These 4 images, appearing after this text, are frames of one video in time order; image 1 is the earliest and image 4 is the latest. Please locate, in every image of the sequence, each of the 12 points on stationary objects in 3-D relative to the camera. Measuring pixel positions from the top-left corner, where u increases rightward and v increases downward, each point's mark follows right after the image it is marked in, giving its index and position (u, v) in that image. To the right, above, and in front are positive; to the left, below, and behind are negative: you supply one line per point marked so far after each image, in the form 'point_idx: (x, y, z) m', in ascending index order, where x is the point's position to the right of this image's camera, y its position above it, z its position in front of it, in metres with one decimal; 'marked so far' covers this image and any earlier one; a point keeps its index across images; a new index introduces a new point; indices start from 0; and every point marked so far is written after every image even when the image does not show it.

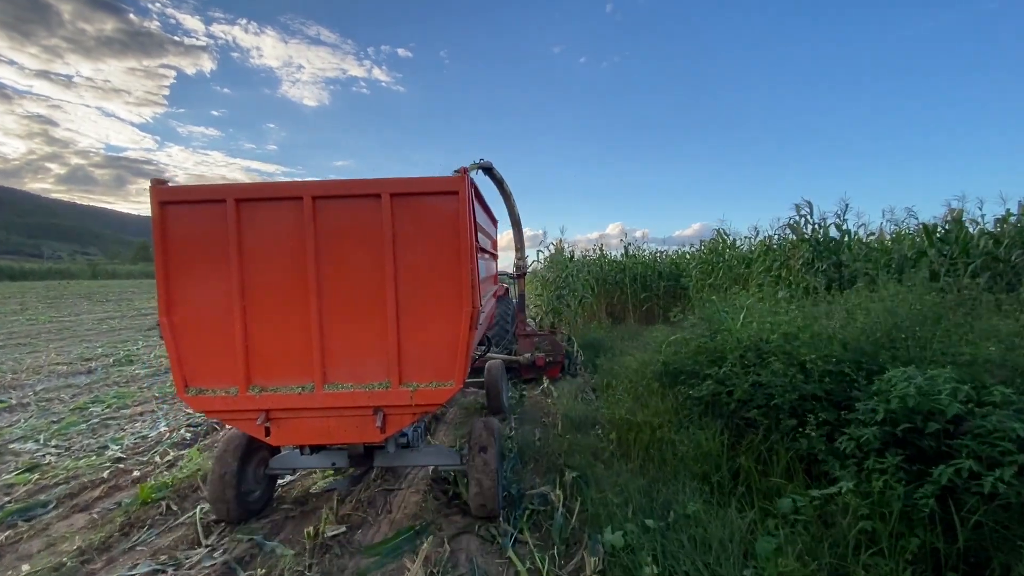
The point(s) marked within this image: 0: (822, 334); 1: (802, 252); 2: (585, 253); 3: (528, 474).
0: (+2.2, -0.3, +3.4) m
1: (+4.1, +0.5, +7.2) m
2: (+1.9, +0.9, +12.8) m
3: (+0.1, -1.3, +3.5) m
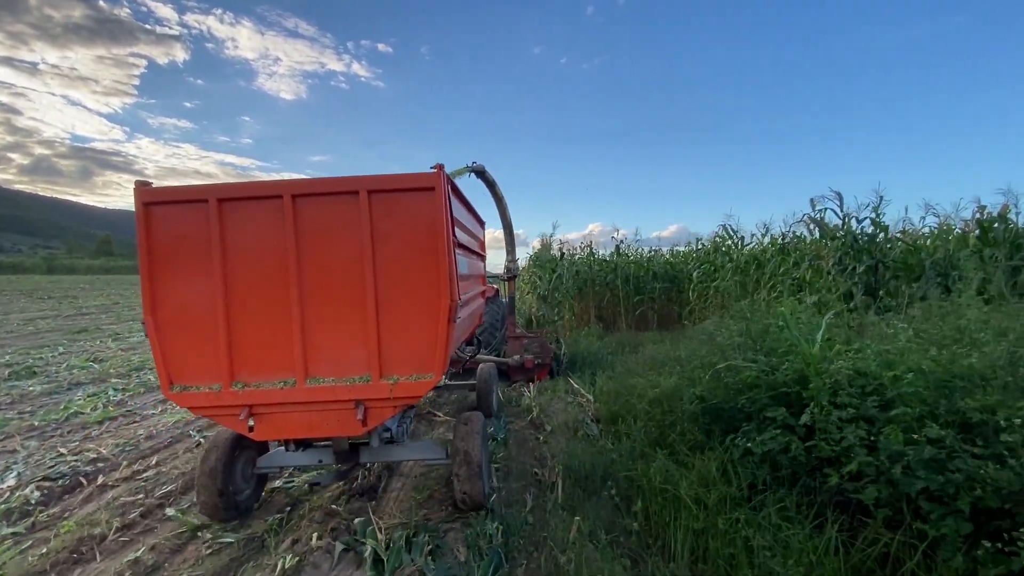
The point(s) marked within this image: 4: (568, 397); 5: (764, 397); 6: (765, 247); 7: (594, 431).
0: (+2.1, -0.4, +2.3) m
1: (+3.9, +0.4, +6.2) m
2: (+1.4, +0.9, +11.7) m
3: (0.0, -1.3, +2.3) m
4: (+0.6, -1.1, +5.1) m
5: (+1.4, -0.6, +2.8) m
6: (+4.0, +0.6, +7.8) m
7: (+0.6, -1.1, +3.9) m
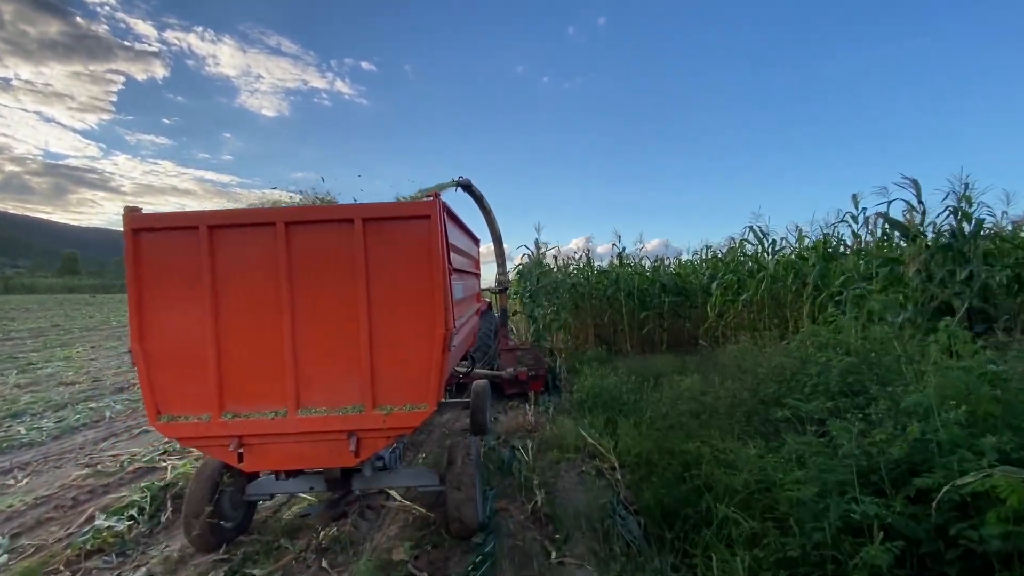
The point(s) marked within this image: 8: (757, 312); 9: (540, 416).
0: (+2.1, -0.4, +0.9) m
1: (+3.8, +0.3, +4.9) m
2: (+1.1, +0.6, +10.3) m
3: (0.0, -1.4, +0.8) m
4: (+0.5, -1.3, +3.6) m
5: (+1.4, -0.7, +1.4) m
6: (+3.8, +0.5, +6.5) m
7: (+0.6, -1.2, +2.4) m
8: (+3.4, -0.4, +6.9) m
9: (+0.3, -1.3, +5.1) m
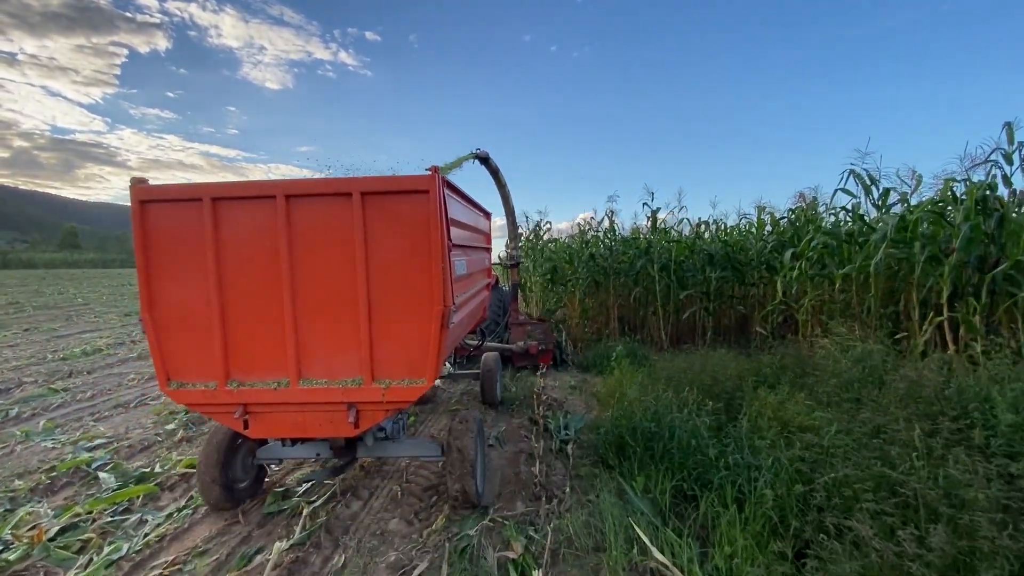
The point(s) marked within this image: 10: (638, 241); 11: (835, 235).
0: (+2.0, -0.4, -1.0) m
1: (+3.8, +0.5, +2.9) m
2: (+1.2, +1.0, +8.3) m
3: (0.0, -1.4, -1.0) m
4: (+0.5, -1.1, +1.8) m
5: (+1.3, -0.6, -0.5) m
6: (+3.8, +0.7, +4.5) m
7: (+0.6, -1.2, +0.6) m
8: (+3.4, -0.1, +5.0) m
9: (+0.3, -1.1, +3.2) m
10: (+1.9, +0.7, +7.5) m
11: (+3.3, +0.6, +5.2) m
